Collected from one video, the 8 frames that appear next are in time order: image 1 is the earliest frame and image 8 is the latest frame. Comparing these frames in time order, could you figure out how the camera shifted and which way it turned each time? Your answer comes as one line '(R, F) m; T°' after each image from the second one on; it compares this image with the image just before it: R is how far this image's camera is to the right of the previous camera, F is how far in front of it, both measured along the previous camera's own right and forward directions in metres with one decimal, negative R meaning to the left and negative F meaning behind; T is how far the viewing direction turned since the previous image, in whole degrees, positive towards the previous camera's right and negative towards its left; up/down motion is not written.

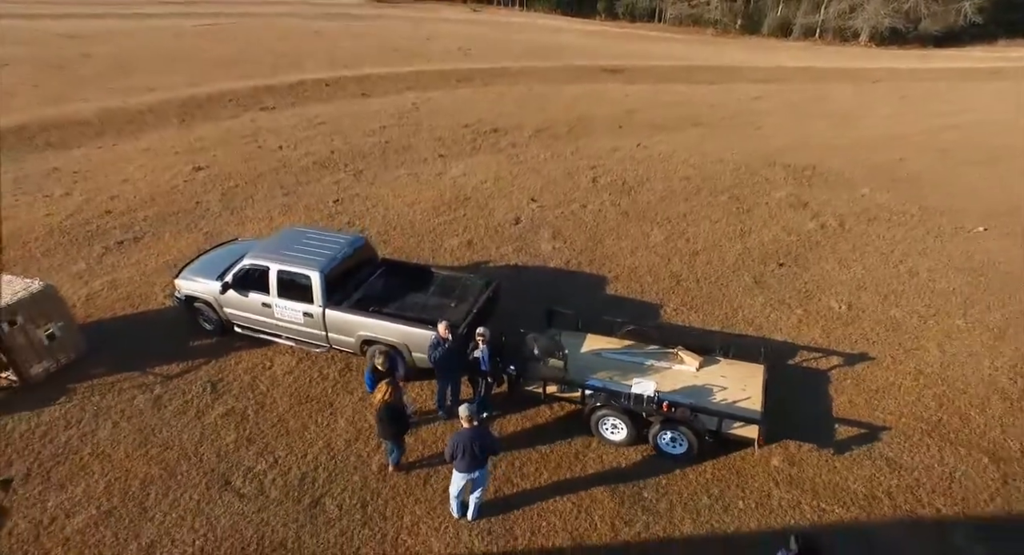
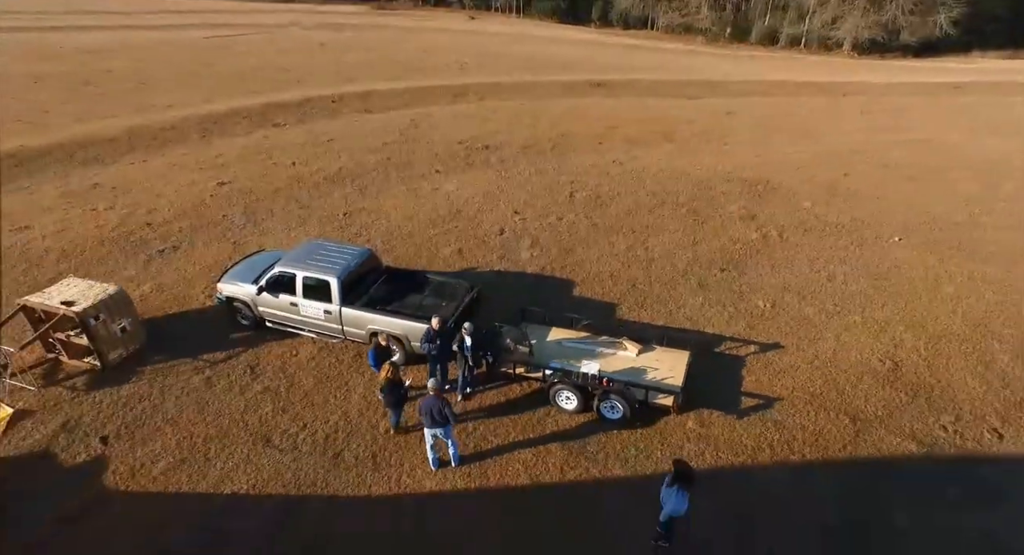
(+0.3, -1.8) m; 0°
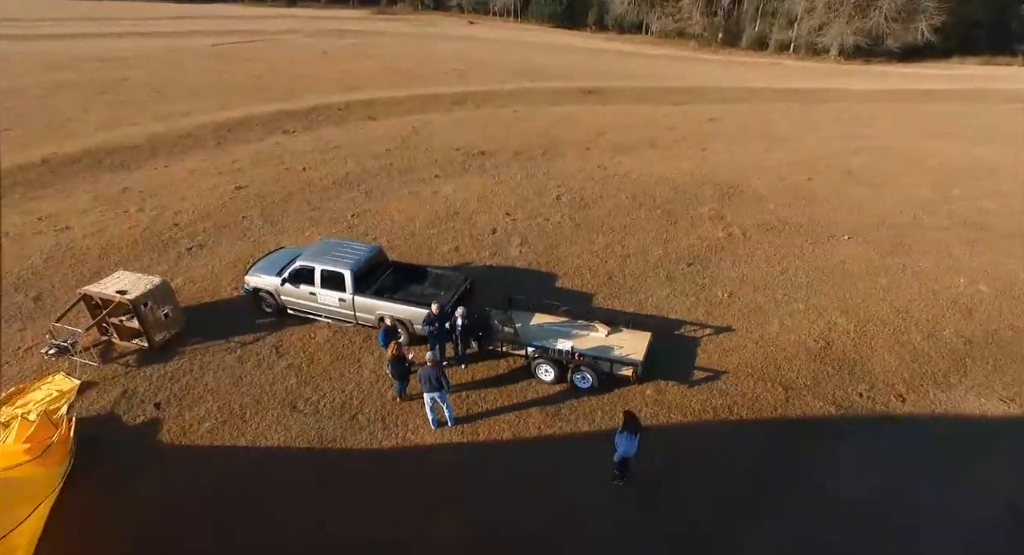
(+0.2, -1.5) m; 0°
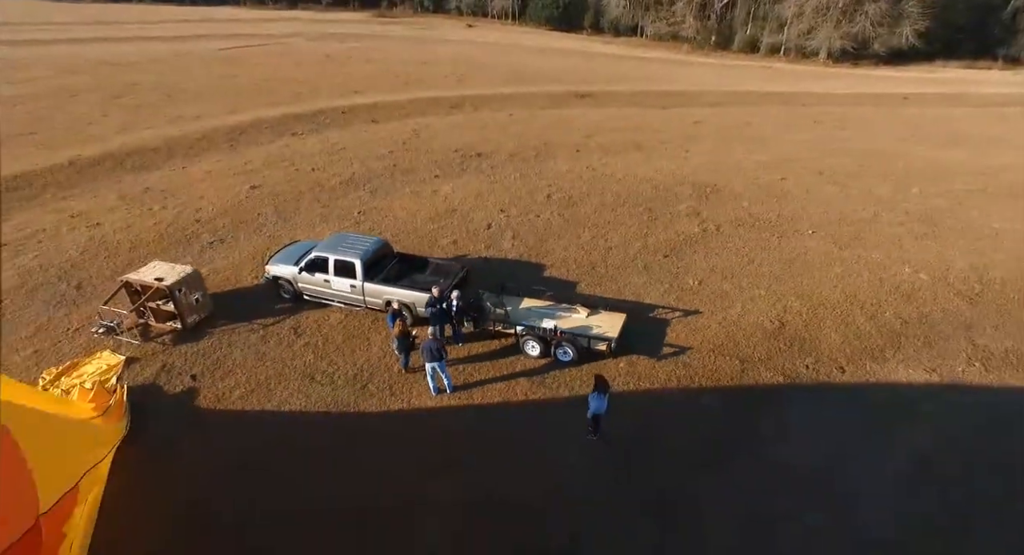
(+0.2, -1.3) m; 0°
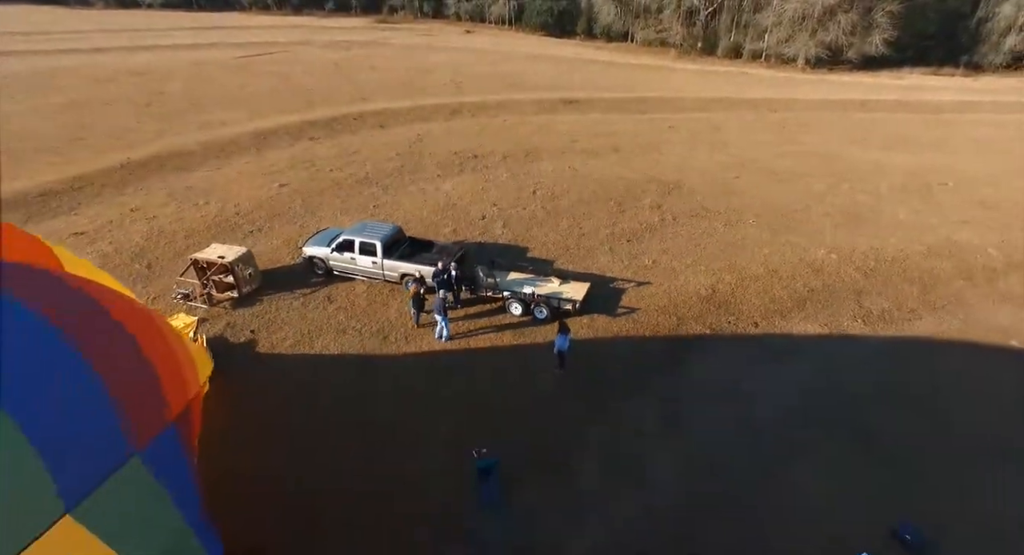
(+0.3, -3.0) m; 0°
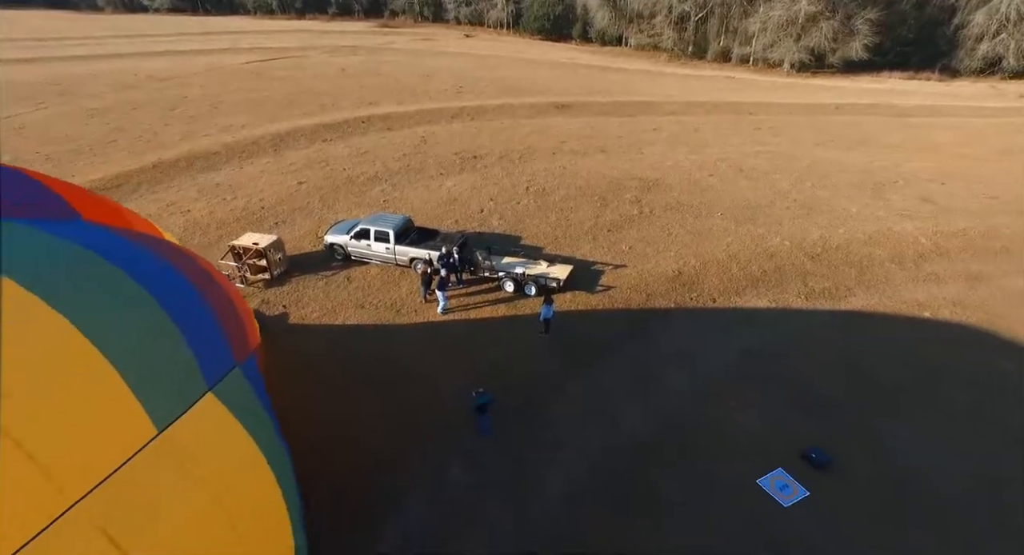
(+0.2, -2.3) m; 0°
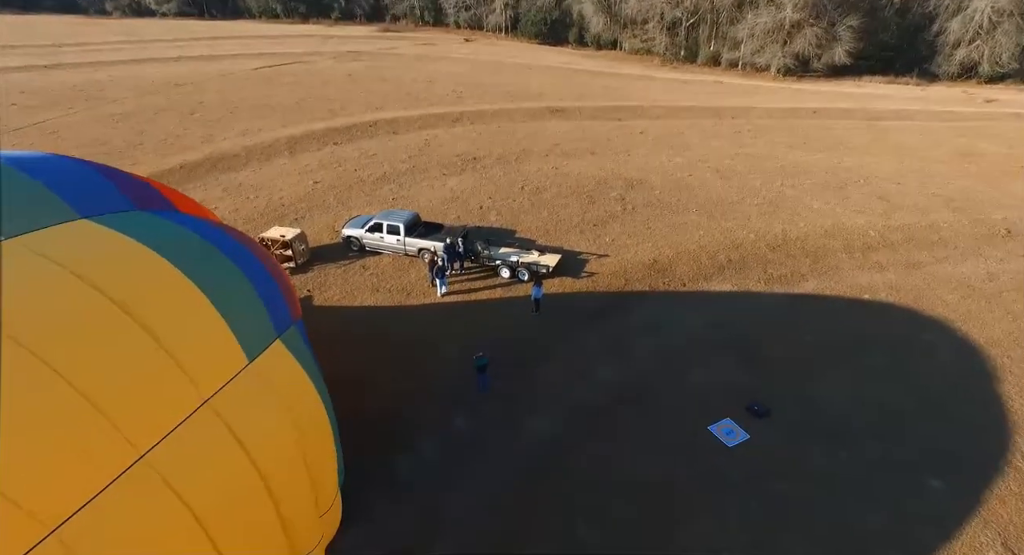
(+0.1, -2.2) m; 0°
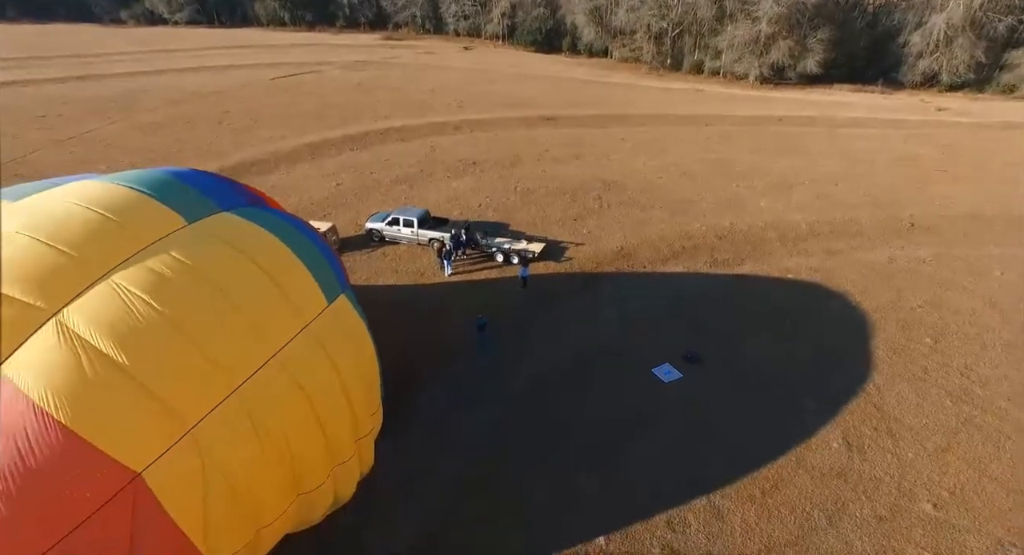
(+0.2, -4.1) m; 0°
